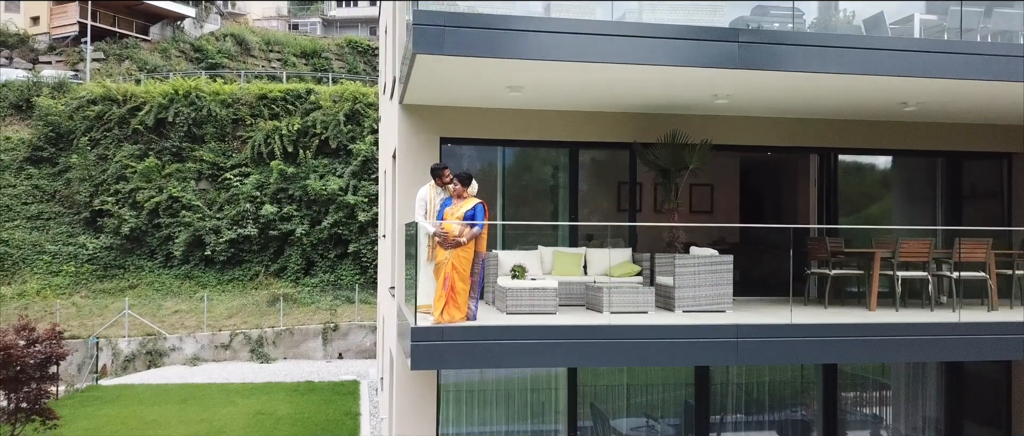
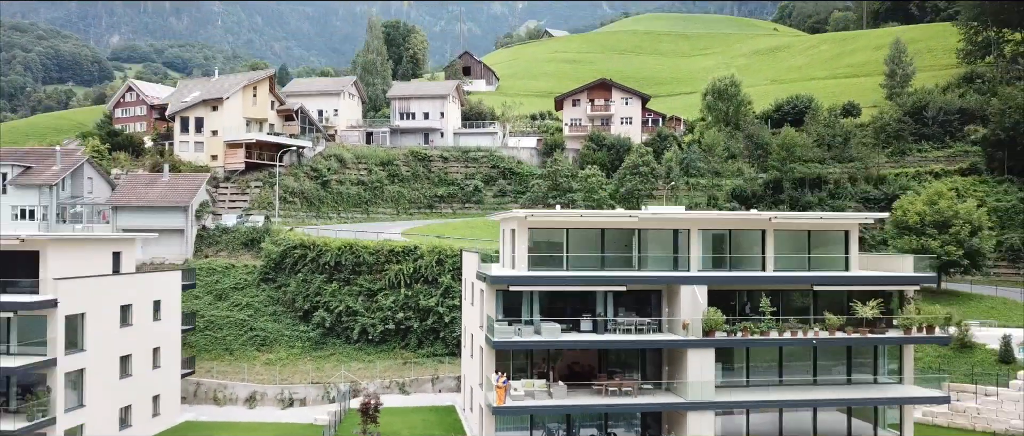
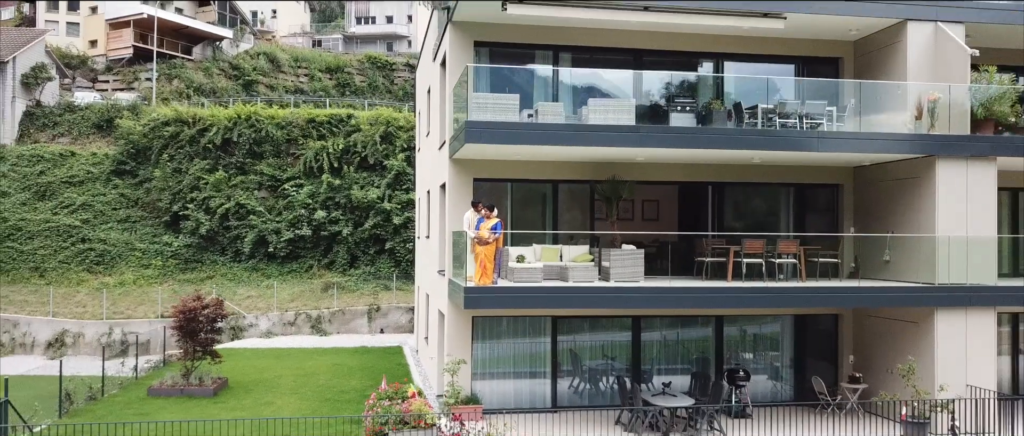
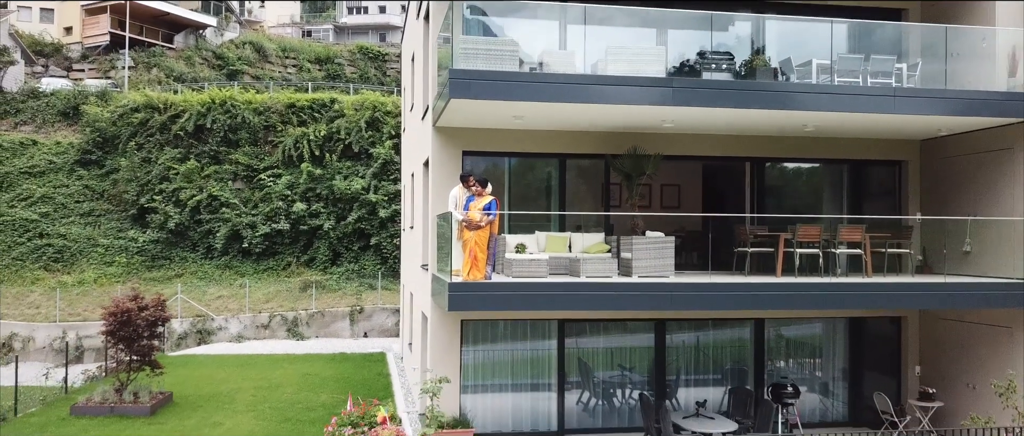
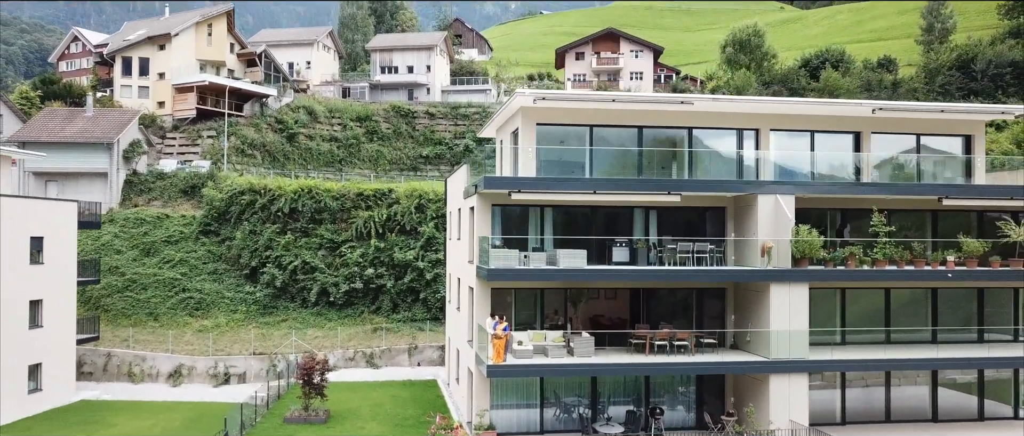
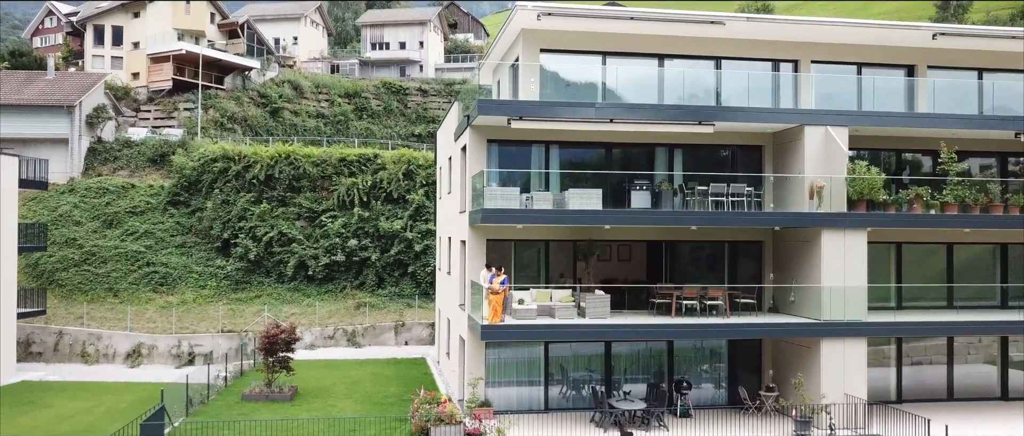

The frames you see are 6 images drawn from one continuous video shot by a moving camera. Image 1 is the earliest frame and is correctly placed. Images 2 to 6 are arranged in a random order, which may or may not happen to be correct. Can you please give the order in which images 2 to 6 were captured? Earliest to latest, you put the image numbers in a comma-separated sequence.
4, 3, 6, 5, 2
